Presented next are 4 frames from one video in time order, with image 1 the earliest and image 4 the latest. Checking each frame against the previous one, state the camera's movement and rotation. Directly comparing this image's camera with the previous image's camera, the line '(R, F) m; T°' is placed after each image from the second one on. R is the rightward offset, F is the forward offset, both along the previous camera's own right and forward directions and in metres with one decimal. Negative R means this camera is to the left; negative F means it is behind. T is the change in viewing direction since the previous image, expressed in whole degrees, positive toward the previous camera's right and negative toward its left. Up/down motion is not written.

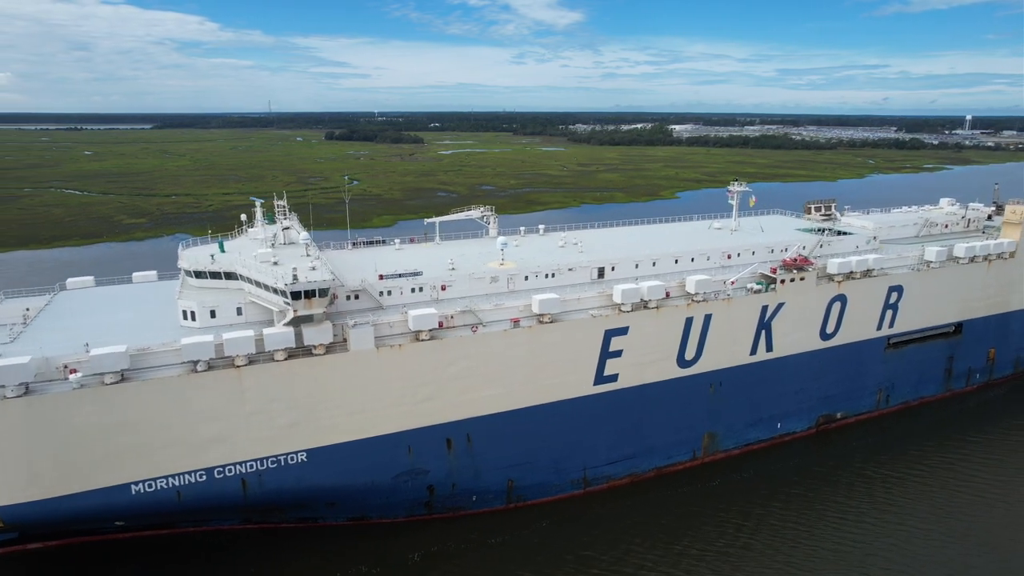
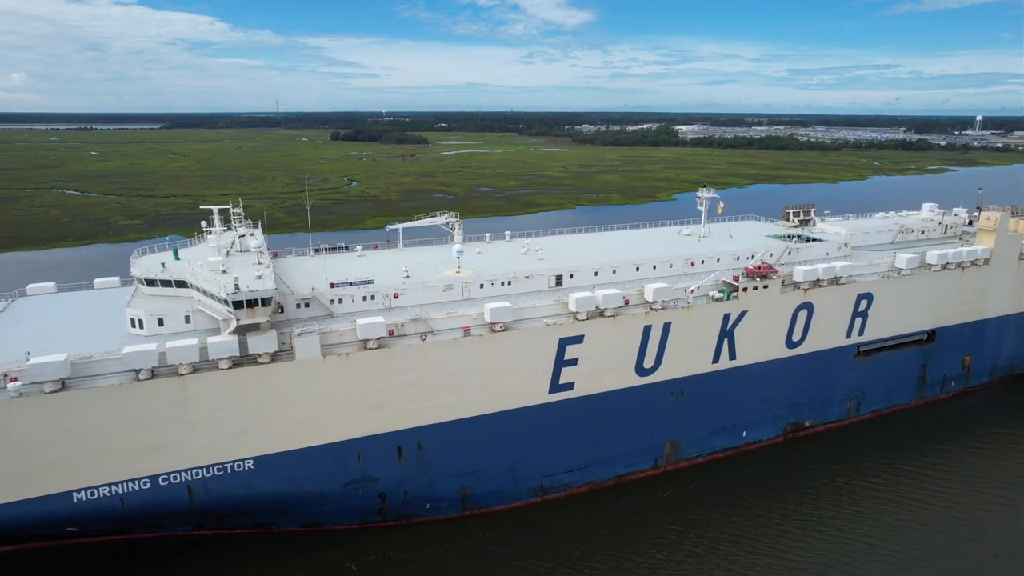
(+1.1, 0.0) m; -1°
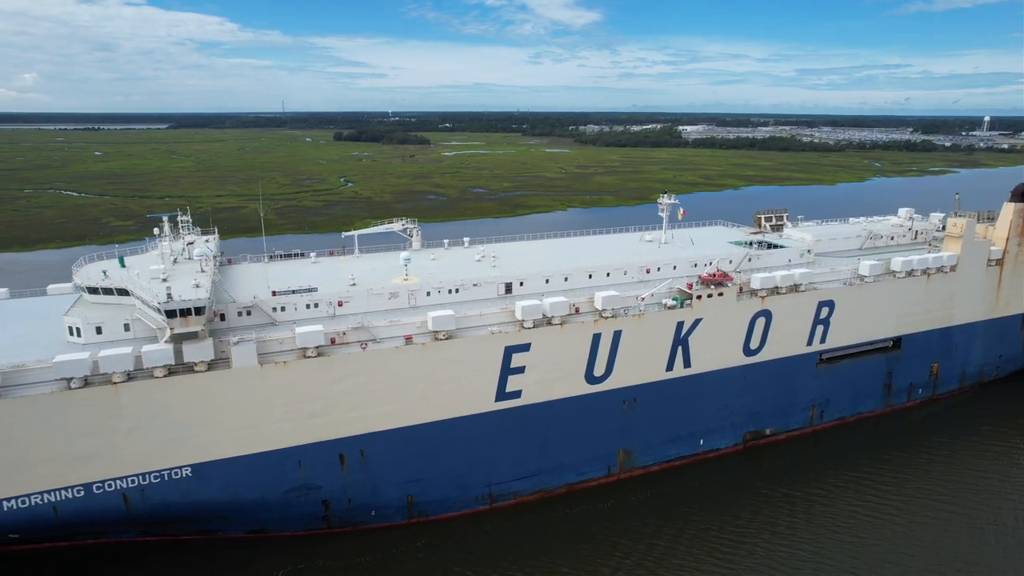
(+1.3, 0.0) m; -1°
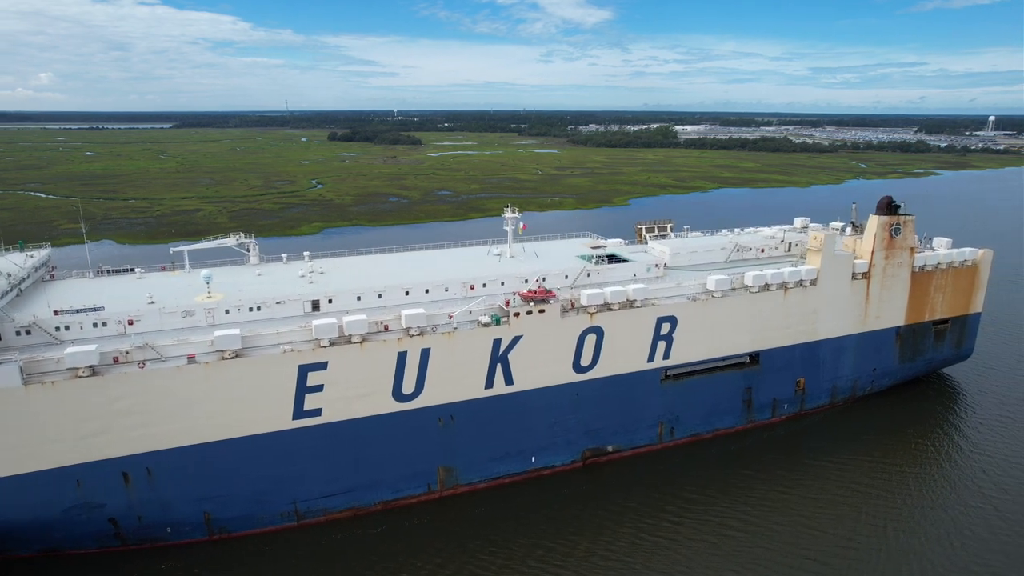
(+4.5, +0.1) m; -1°
